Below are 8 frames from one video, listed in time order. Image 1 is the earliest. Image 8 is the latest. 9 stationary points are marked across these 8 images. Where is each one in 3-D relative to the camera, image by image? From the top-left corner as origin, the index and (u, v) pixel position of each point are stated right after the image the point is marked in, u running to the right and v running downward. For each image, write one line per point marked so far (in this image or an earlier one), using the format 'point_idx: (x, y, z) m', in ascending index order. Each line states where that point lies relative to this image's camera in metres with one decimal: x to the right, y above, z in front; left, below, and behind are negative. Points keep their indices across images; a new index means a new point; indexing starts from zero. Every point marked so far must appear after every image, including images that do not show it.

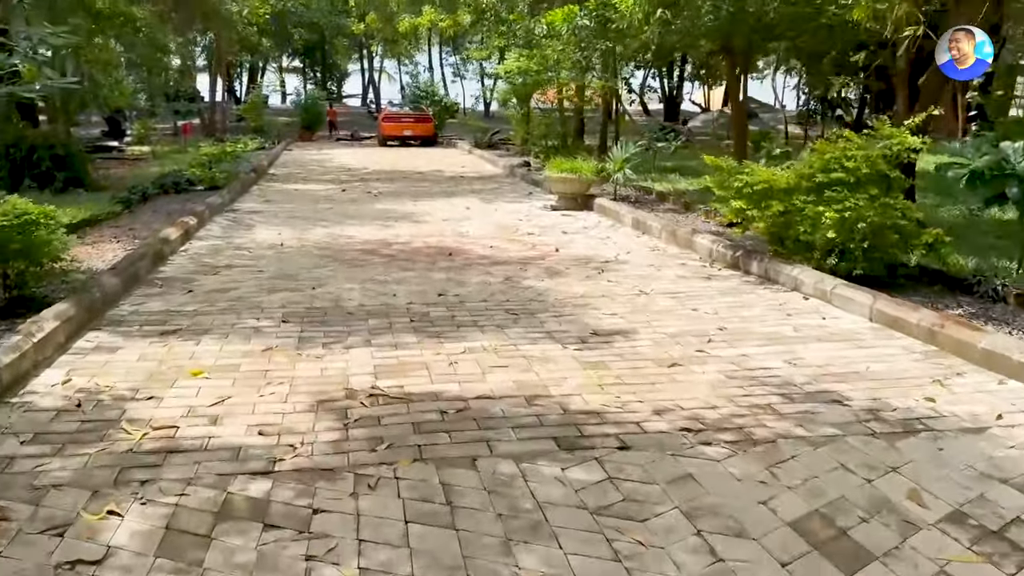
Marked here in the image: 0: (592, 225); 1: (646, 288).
0: (+0.9, +0.7, +9.3) m
1: (+1.0, 0.0, +6.0) m
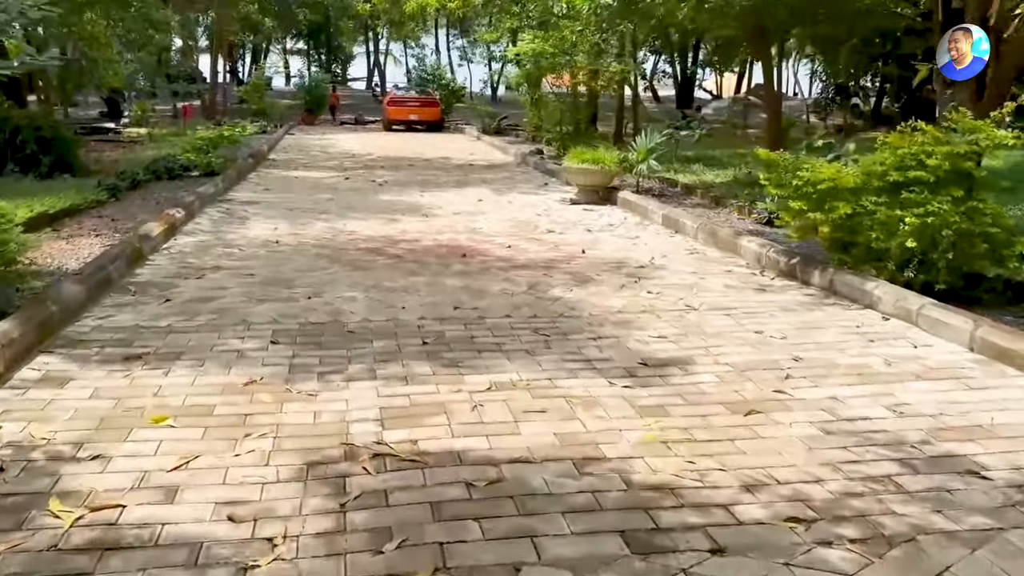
0: (+1.1, +0.7, +8.4) m
1: (+1.1, -0.1, +5.2) m
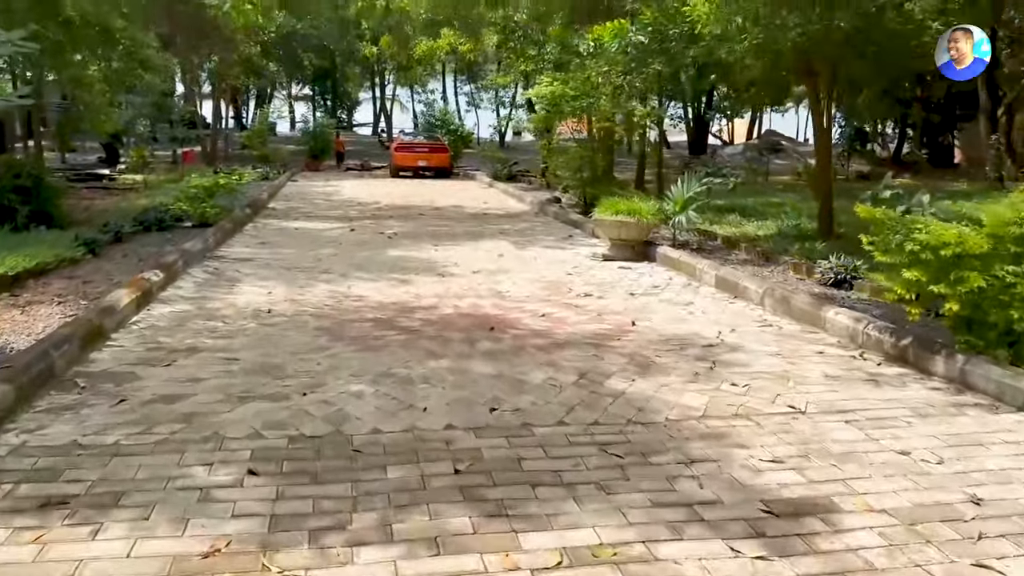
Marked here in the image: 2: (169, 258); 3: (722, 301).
0: (+1.3, 0.0, +7.4) m
1: (+1.4, -0.5, +4.0) m
2: (-3.1, +0.3, +7.4) m
3: (+1.7, -0.1, +6.5) m
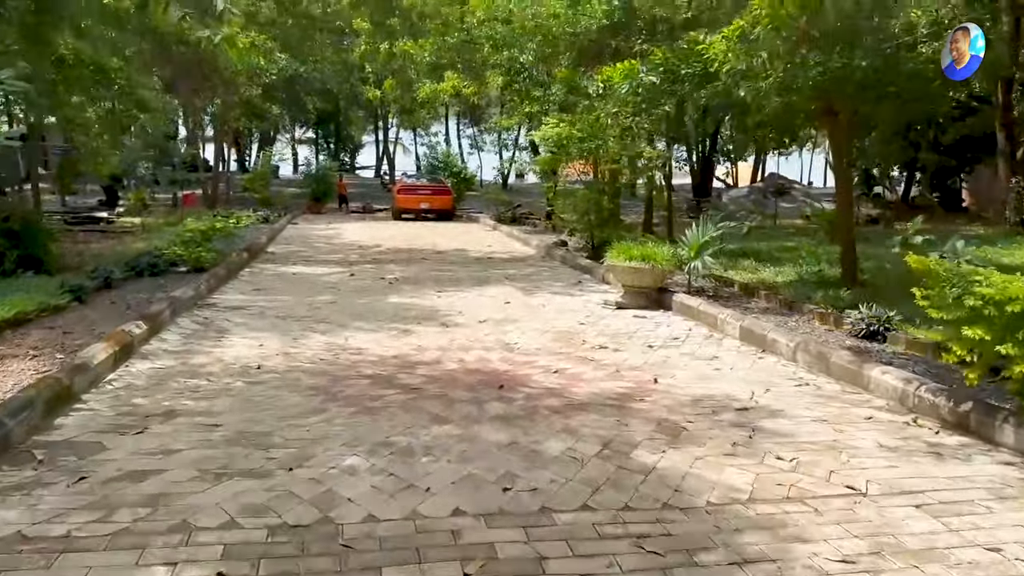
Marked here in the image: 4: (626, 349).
0: (+1.4, -0.4, +6.9) m
1: (+1.4, -0.8, +3.5) m
2: (-3.0, -0.2, +7.0) m
3: (+1.7, -0.5, +6.1) m
4: (+0.9, -0.5, +6.4) m
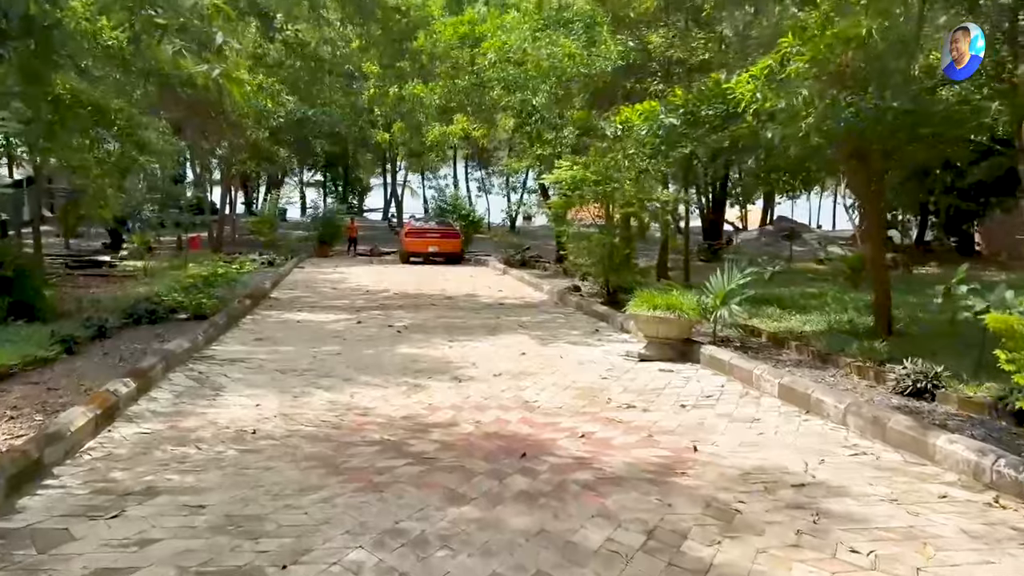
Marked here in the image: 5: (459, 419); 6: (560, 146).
0: (+1.5, -0.8, +6.3) m
1: (+1.6, -1.0, +3.0) m
2: (-2.8, -0.6, +6.5) m
3: (+1.9, -0.9, +5.5) m
4: (+1.0, -0.9, +5.8) m
5: (-0.3, -0.9, +5.5) m
6: (+0.8, +2.5, +14.6) m
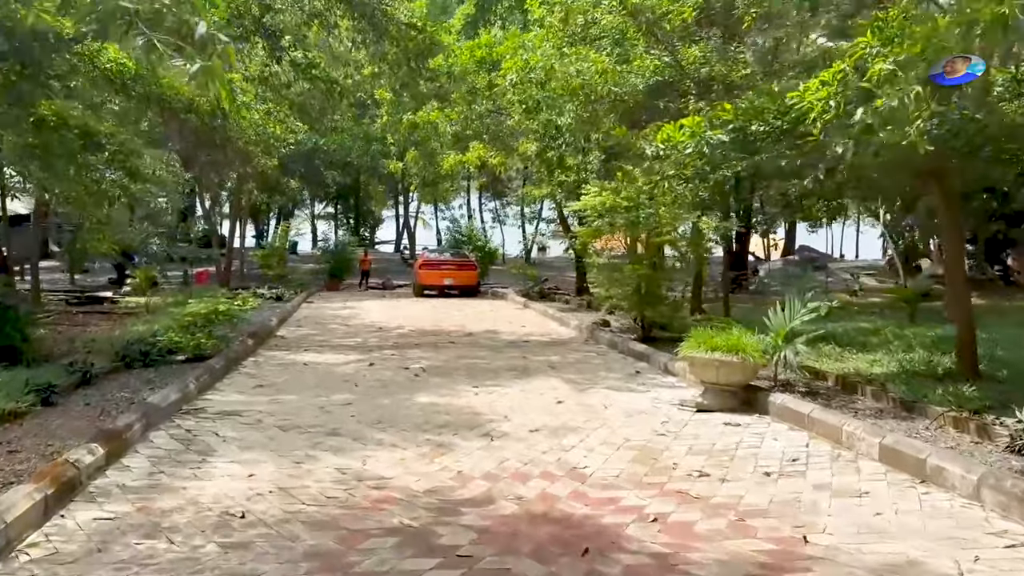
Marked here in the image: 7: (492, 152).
0: (+1.8, -1.1, +5.3) m
1: (+1.8, -1.2, +1.9) m
2: (-2.6, -0.9, +5.5) m
3: (+2.1, -1.1, +4.5) m
4: (+1.3, -1.1, +4.8) m
5: (-0.1, -1.1, +4.5) m
6: (+1.2, +1.9, +13.7) m
7: (-0.5, +2.9, +17.6) m
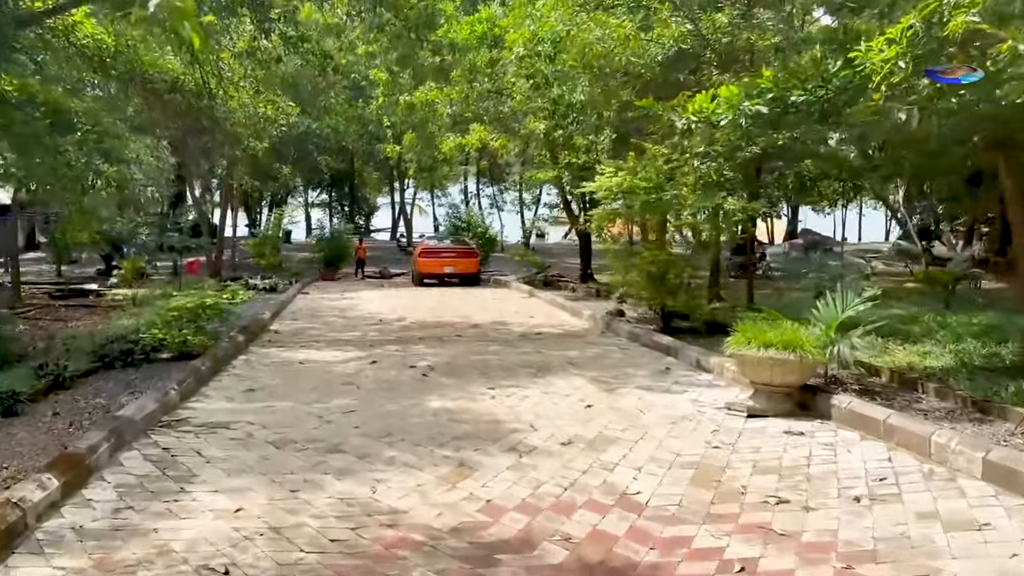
0: (+2.0, -1.0, +4.5) m
1: (+2.0, -1.2, +1.1) m
2: (-2.4, -0.8, +4.7) m
3: (+2.3, -1.0, +3.7) m
4: (+1.5, -1.0, +4.0) m
5: (+0.1, -1.1, +3.7) m
6: (+1.3, +2.1, +12.9) m
7: (-0.4, +3.1, +16.8) m
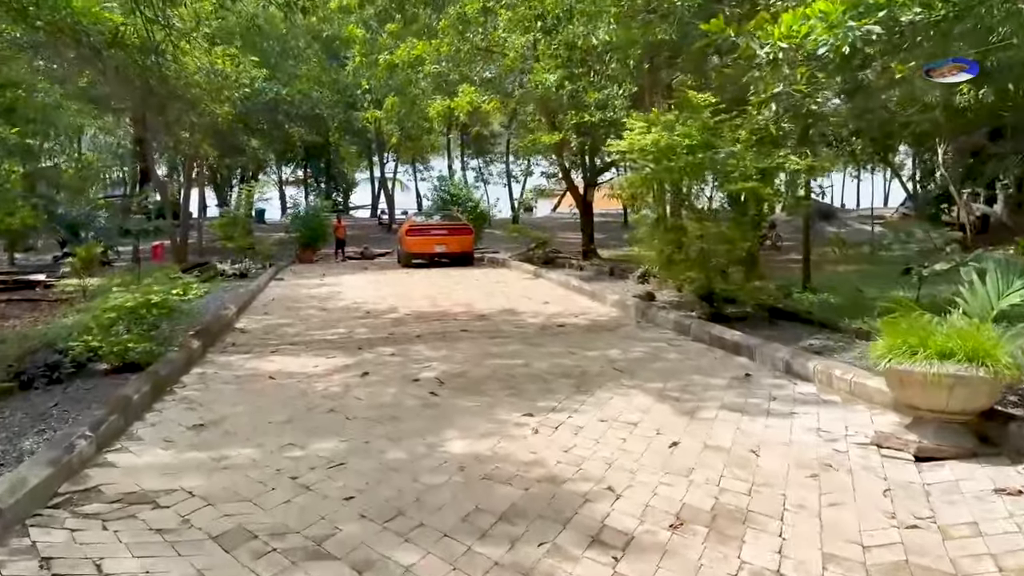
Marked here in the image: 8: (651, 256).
0: (+2.4, -1.0, +2.7) m
1: (+2.4, -1.2, -0.6) m
2: (-2.0, -0.9, +2.8) m
3: (+2.7, -1.0, +1.9) m
4: (+1.8, -1.0, +2.2) m
5: (+0.5, -1.1, +1.8) m
6: (+1.4, +2.4, +11.0) m
7: (-0.4, +3.5, +14.8) m
8: (+1.6, +0.4, +9.7) m
